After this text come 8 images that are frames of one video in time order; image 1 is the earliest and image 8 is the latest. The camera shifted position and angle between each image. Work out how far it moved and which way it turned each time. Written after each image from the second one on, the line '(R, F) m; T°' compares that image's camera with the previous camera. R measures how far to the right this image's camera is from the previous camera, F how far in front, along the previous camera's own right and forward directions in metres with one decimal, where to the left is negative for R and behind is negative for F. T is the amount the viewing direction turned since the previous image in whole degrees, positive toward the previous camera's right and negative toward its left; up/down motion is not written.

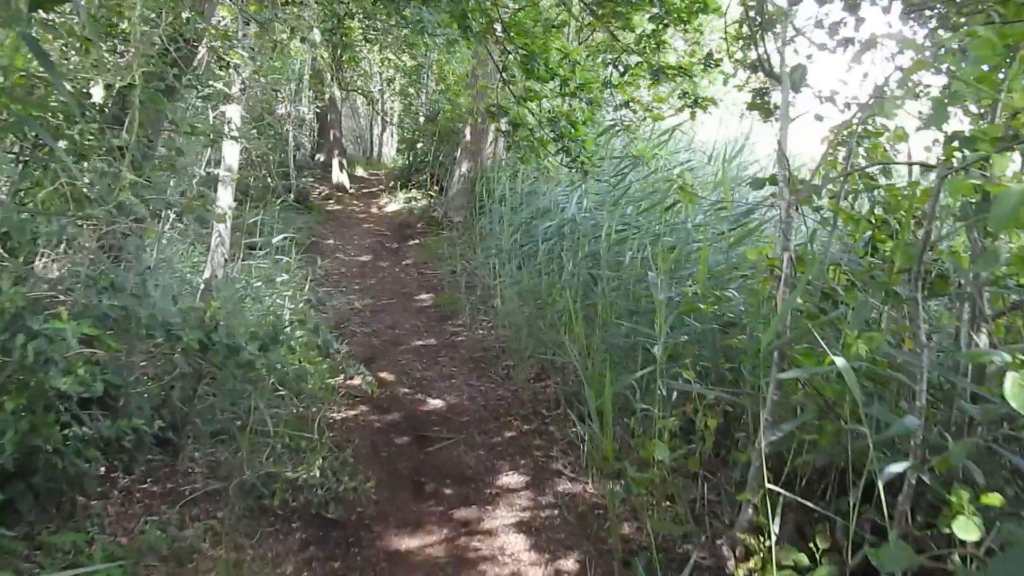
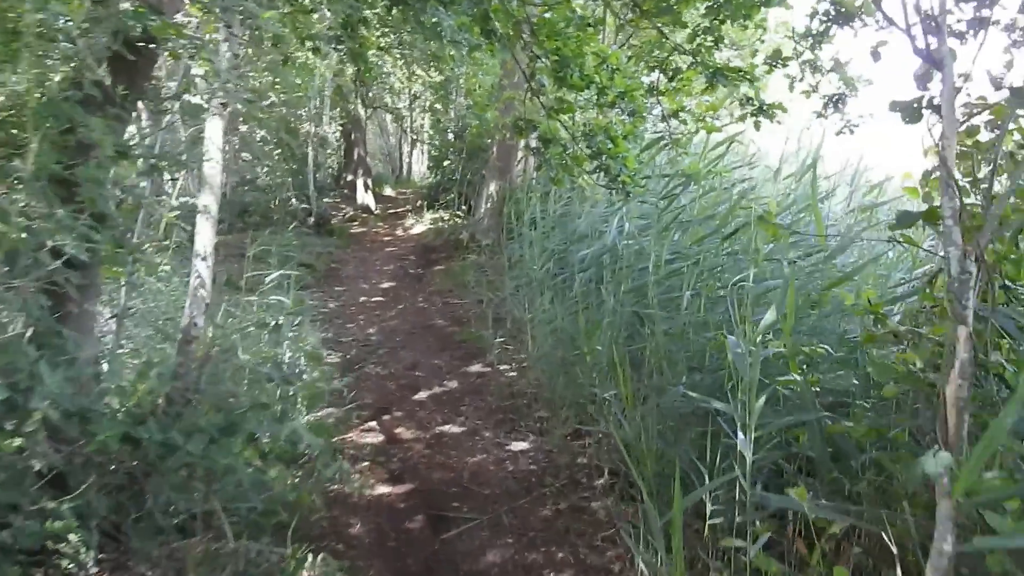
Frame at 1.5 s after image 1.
(0.0, +0.6) m; -2°
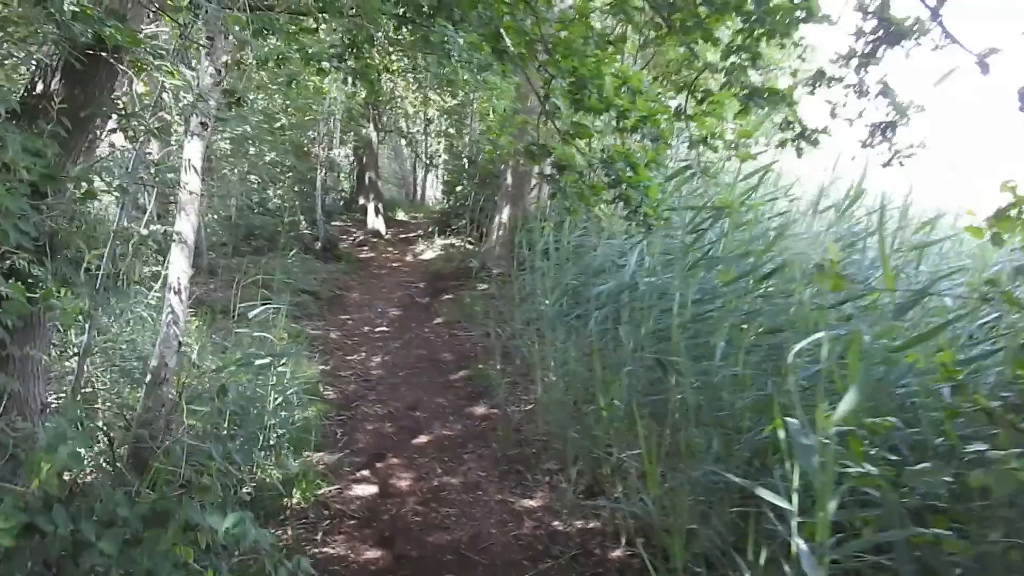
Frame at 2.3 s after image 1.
(0.0, +0.3) m; -1°
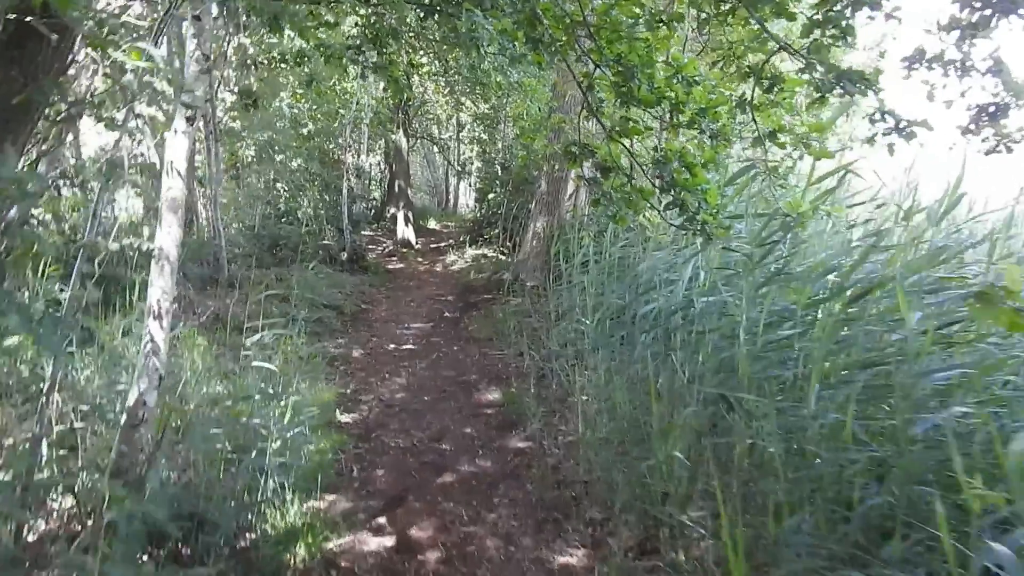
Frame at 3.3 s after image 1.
(0.0, +0.5) m; -2°
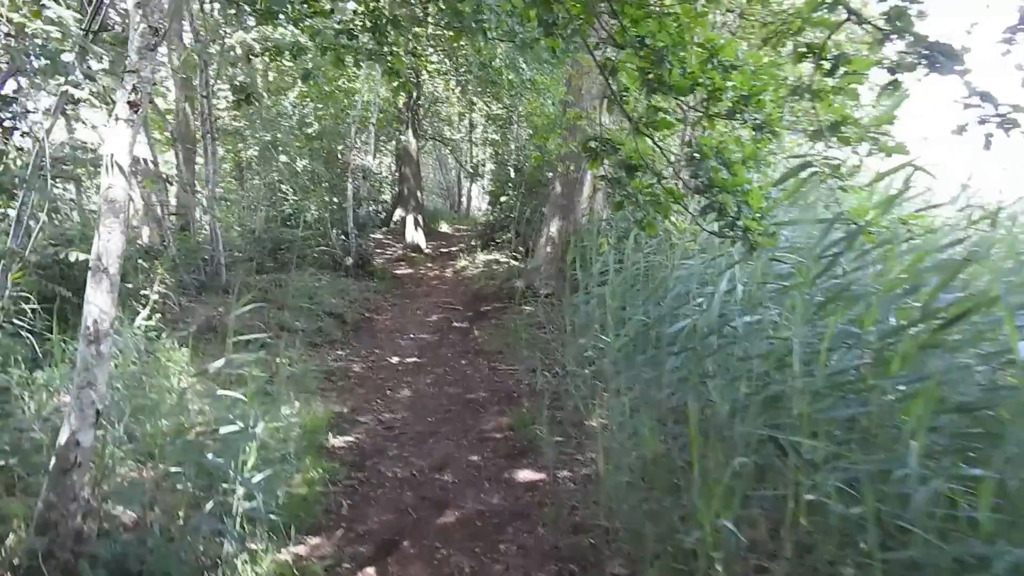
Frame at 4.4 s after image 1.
(0.0, +0.4) m; -1°
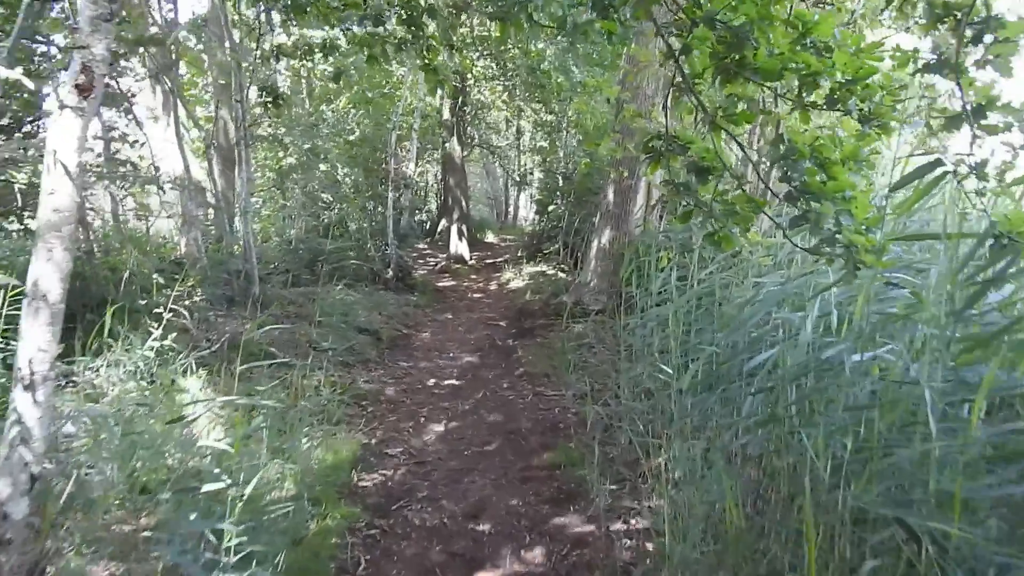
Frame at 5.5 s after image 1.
(0.0, +0.5) m; -4°
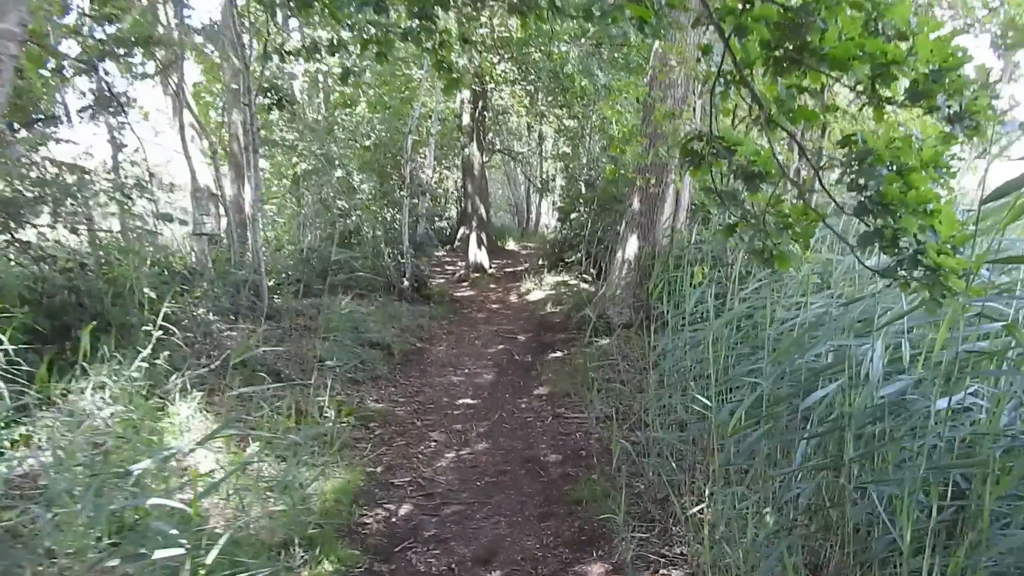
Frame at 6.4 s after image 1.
(0.0, +0.4) m; -2°
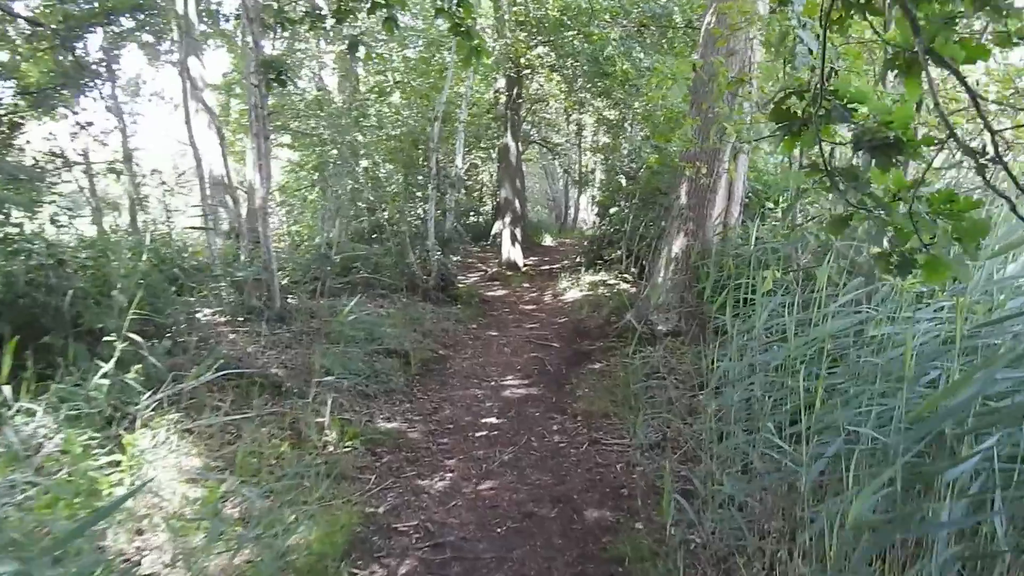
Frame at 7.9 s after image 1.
(0.0, +0.7) m; -3°
